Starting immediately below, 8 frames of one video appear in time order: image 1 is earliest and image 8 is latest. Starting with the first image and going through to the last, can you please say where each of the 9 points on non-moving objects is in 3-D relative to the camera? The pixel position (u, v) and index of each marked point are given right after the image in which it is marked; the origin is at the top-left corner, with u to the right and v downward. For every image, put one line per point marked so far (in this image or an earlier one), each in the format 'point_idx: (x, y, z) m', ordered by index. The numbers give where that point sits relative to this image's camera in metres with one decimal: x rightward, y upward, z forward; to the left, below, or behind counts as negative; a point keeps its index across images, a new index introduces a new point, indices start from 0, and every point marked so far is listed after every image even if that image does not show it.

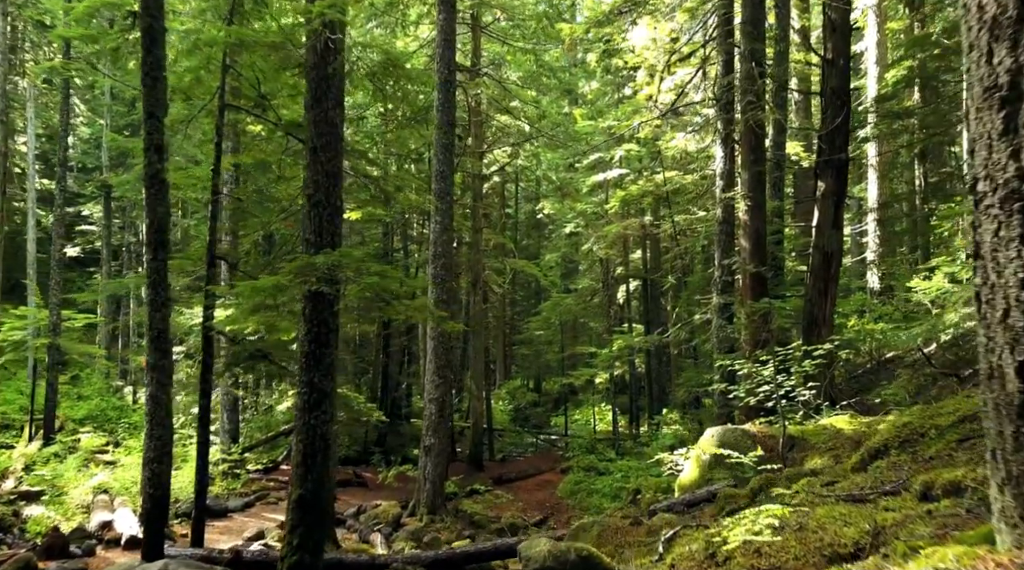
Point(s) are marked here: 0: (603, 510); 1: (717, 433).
0: (+1.9, -4.6, +18.6) m
1: (+2.4, -1.7, +10.7) m
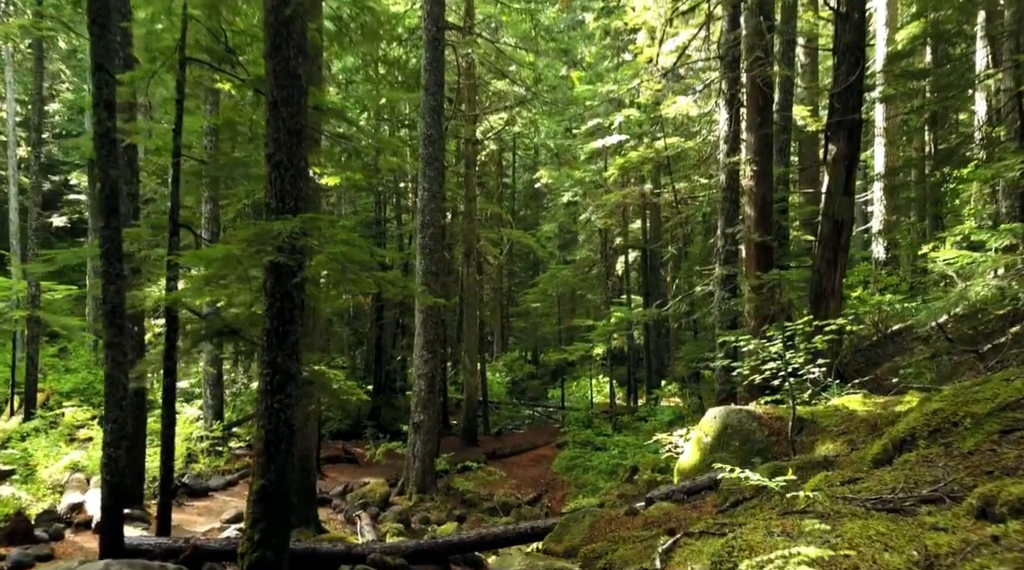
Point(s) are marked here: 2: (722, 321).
0: (+1.7, -4.0, +18.0) m
1: (+2.3, -1.4, +10.0) m
2: (+3.4, -0.6, +14.8) m
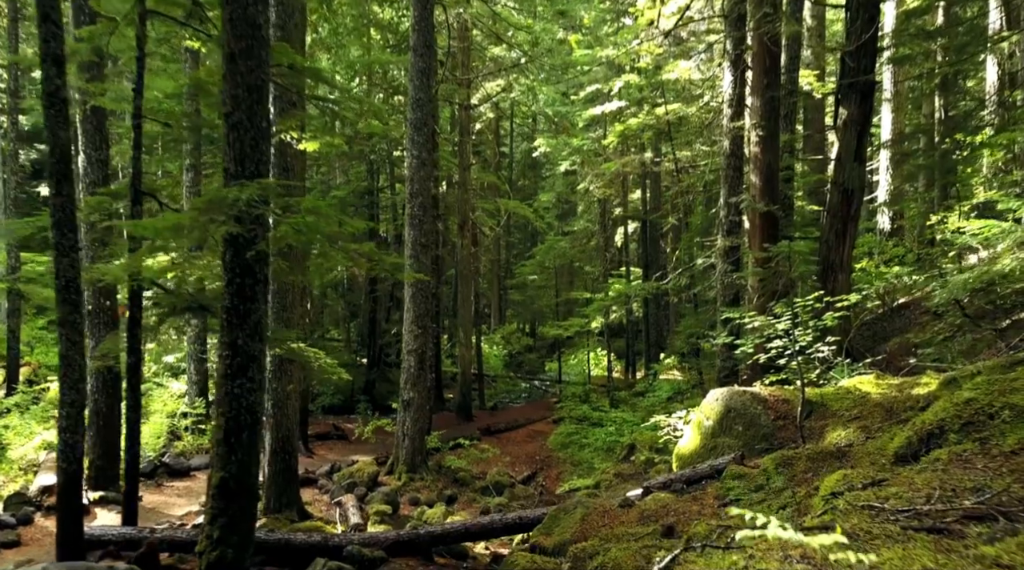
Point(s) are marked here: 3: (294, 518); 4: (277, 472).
0: (+1.6, -3.5, +17.4) m
1: (+2.2, -1.1, +9.3) m
2: (+3.3, -0.2, +14.1) m
3: (-3.0, -3.3, +12.6) m
4: (-3.3, -2.6, +12.6) m
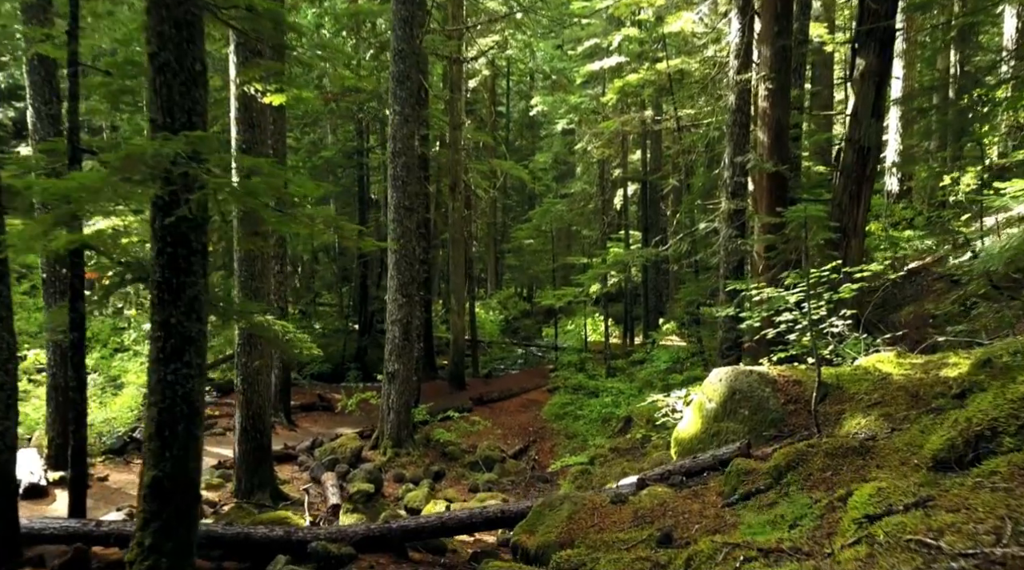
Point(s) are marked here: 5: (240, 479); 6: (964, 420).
0: (+1.5, -2.9, +16.6) m
1: (+2.0, -0.8, +8.4) m
2: (+3.1, +0.3, +13.2) m
3: (-3.2, -2.8, +11.8) m
4: (-3.4, -2.2, +11.8) m
5: (-3.6, -2.6, +11.8) m
6: (+3.2, -1.0, +6.3) m
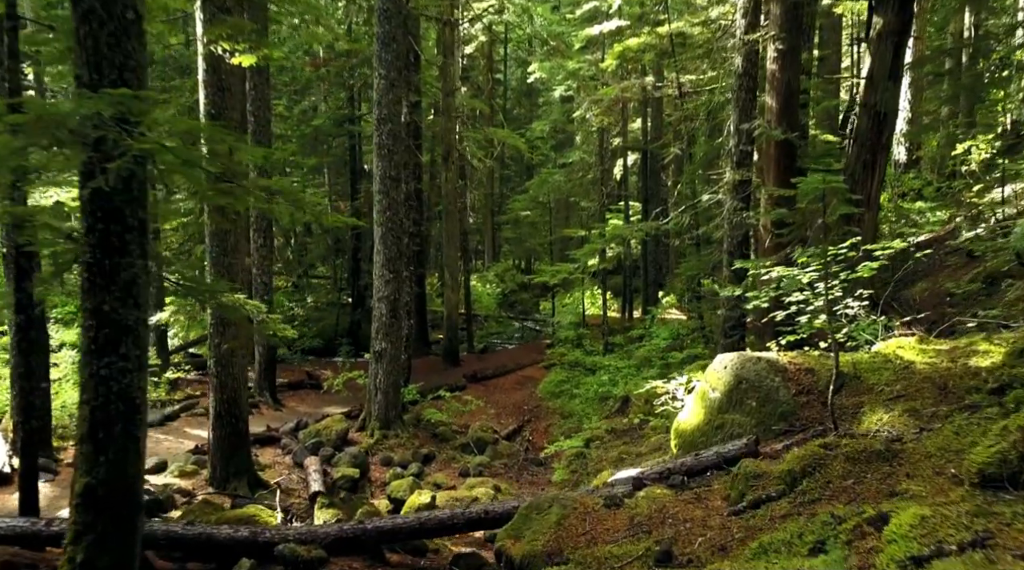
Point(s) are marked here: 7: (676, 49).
0: (+1.3, -2.4, +16.0) m
1: (+1.9, -0.7, +7.7) m
2: (+3.0, +0.7, +12.4) m
3: (-3.3, -2.5, +11.2) m
4: (-3.6, -1.9, +11.1) m
5: (-3.7, -2.3, +11.2) m
6: (+3.0, -0.8, +5.6) m
7: (+3.4, +4.9, +18.8) m
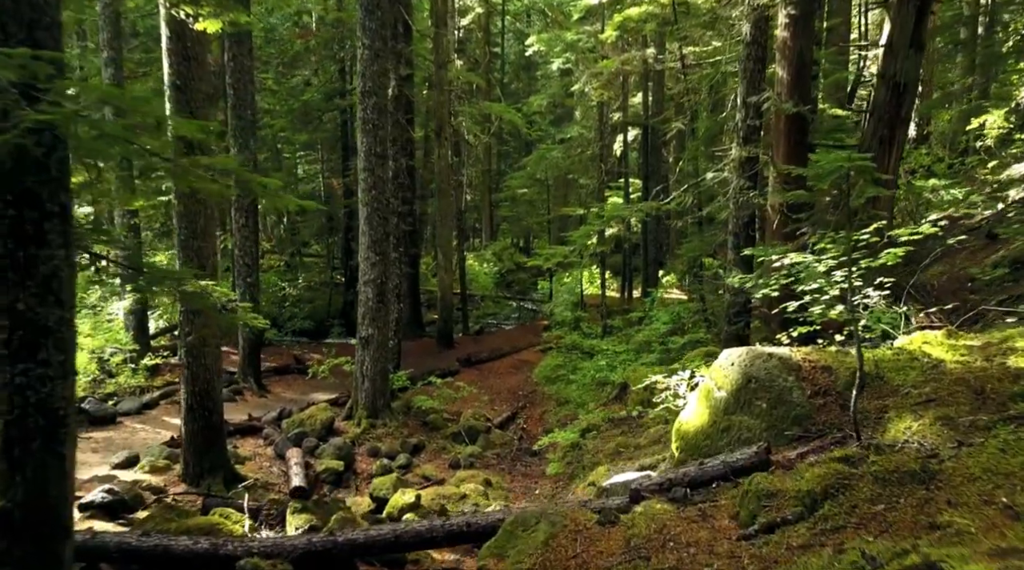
0: (+1.2, -2.1, +15.3) m
1: (+1.8, -0.6, +7.0) m
2: (+2.9, +0.9, +11.7) m
3: (-3.4, -2.3, +10.5) m
4: (-3.7, -1.7, +10.5) m
5: (-3.8, -2.1, +10.5) m
6: (+2.9, -0.8, +4.9) m
7: (+3.3, +5.3, +17.9) m
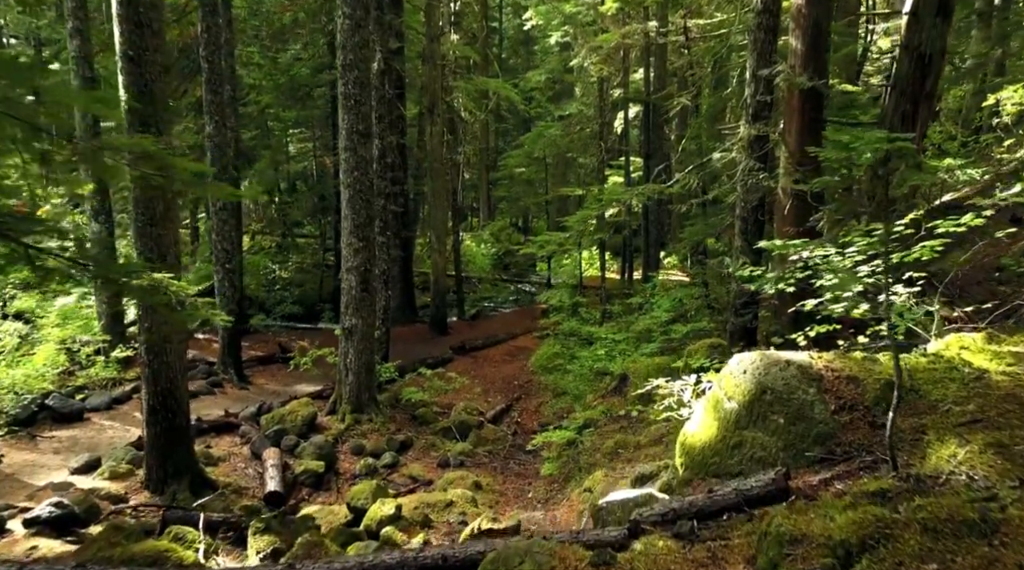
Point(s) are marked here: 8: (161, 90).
0: (+1.1, -1.9, +14.5) m
1: (+1.6, -0.5, +6.2) m
2: (+2.8, +1.0, +10.8) m
3: (-3.5, -2.2, +9.7) m
4: (-3.8, -1.6, +9.7) m
5: (-3.9, -2.0, +9.8) m
6: (+2.8, -0.8, +4.0) m
7: (+3.2, +5.6, +17.0) m
8: (-3.6, +2.0, +9.2) m
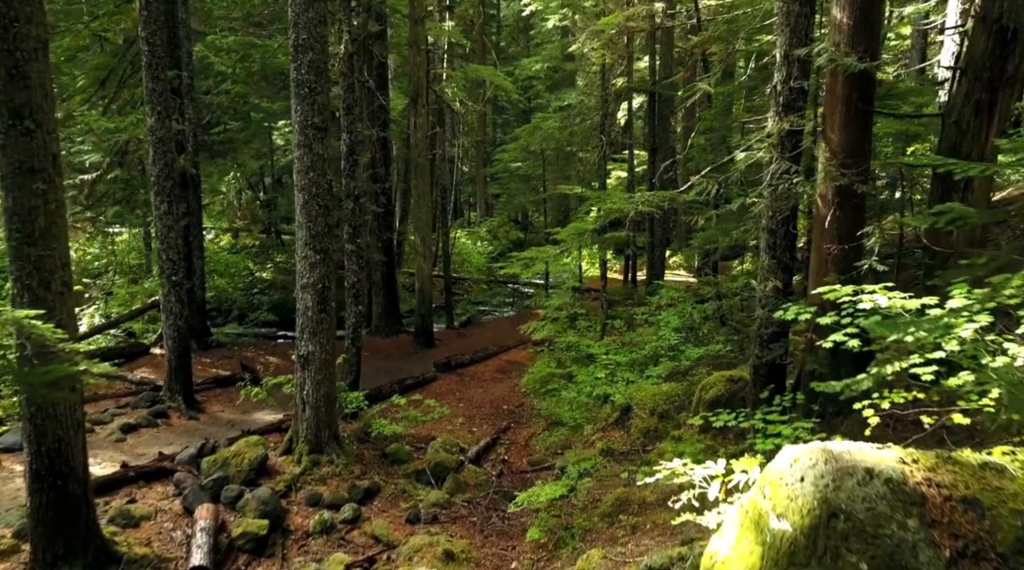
0: (+0.9, -2.1, +12.6) m
1: (+1.4, -0.9, +4.3) m
2: (+2.6, +0.7, +8.9) m
3: (-3.7, -2.5, +7.8) m
4: (-4.0, -1.9, +7.8) m
5: (-4.1, -2.3, +7.8) m
6: (+2.6, -1.2, +2.1) m
7: (+3.0, +5.3, +15.0) m
8: (-3.8, +1.7, +7.2) m
